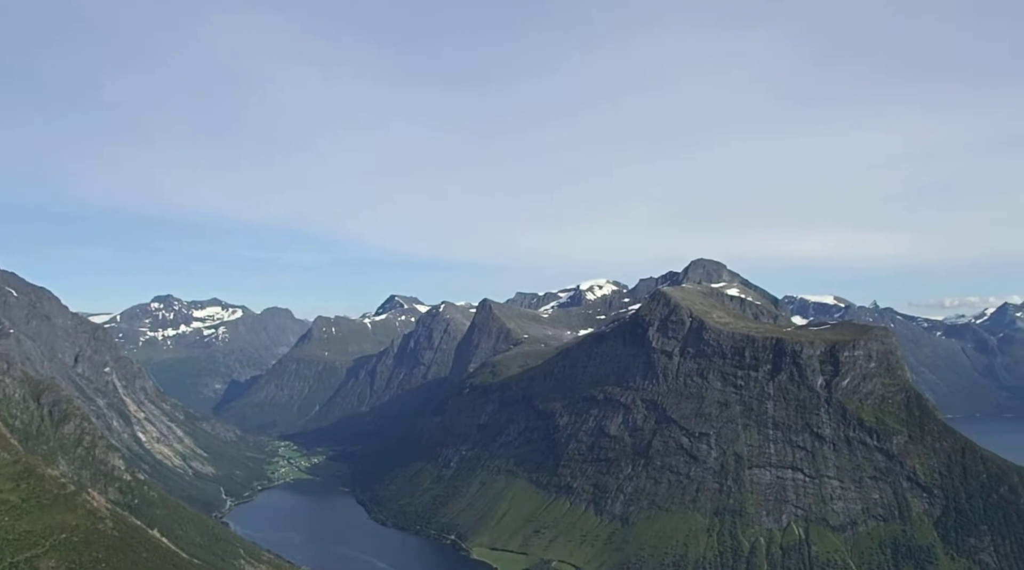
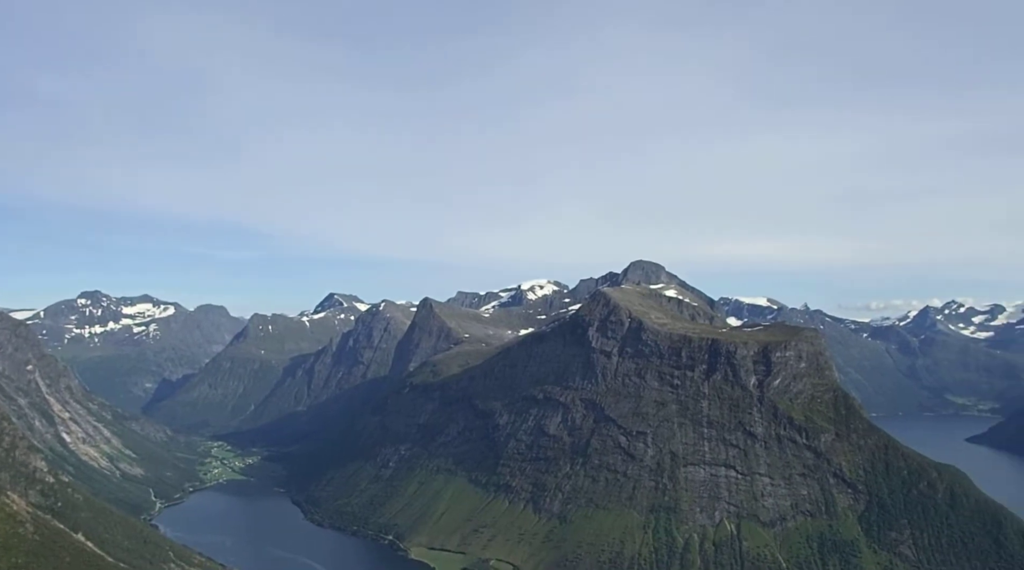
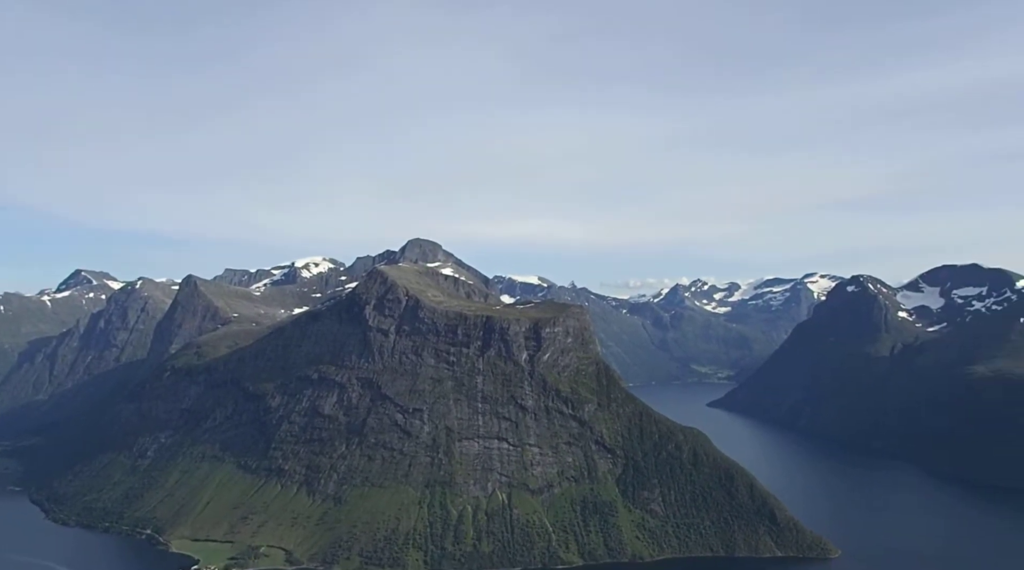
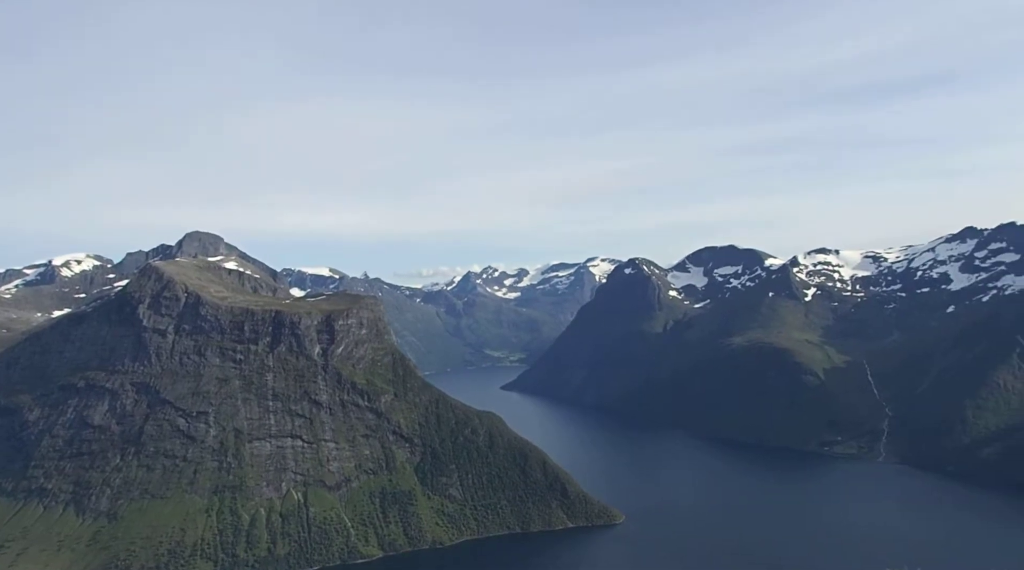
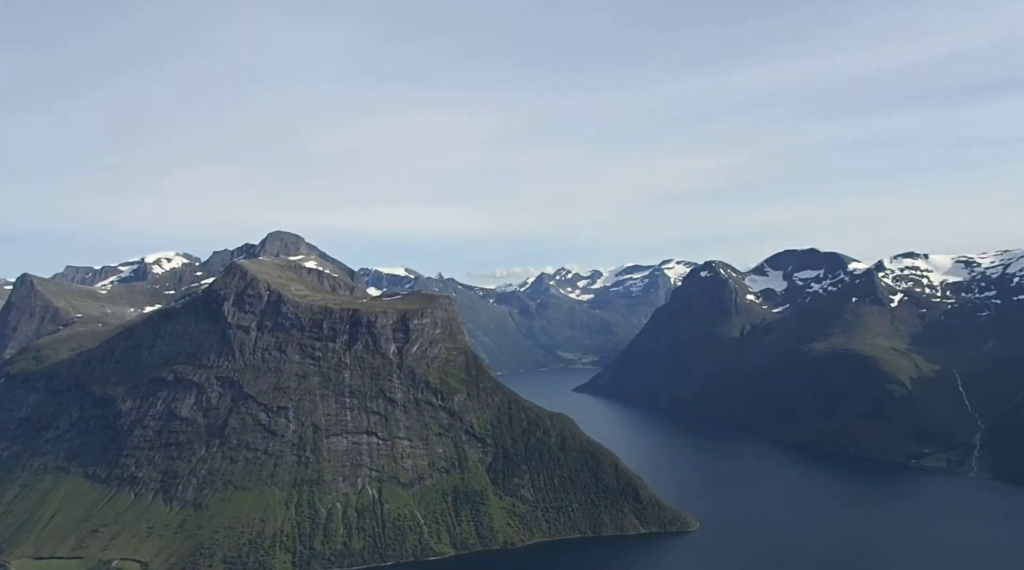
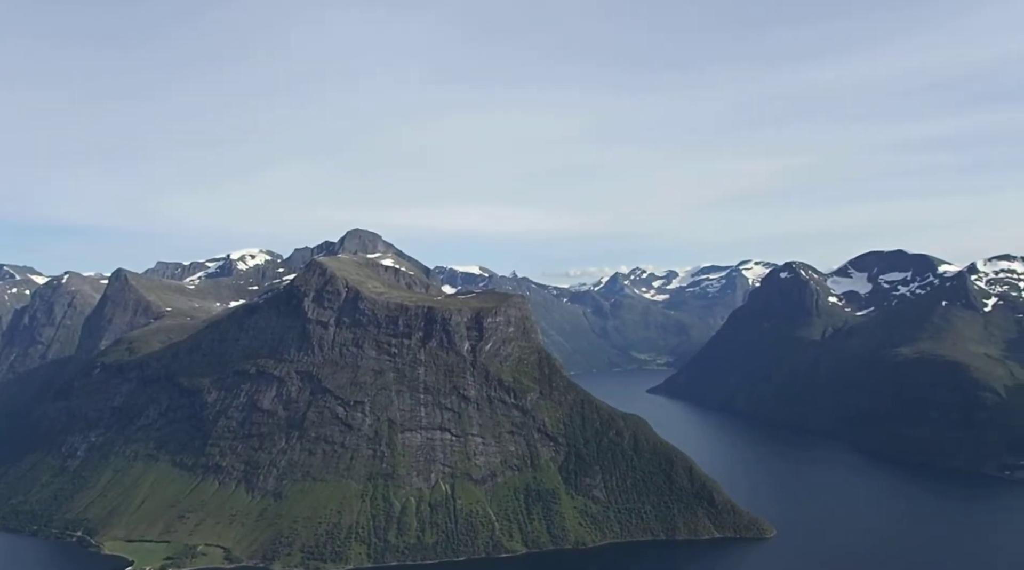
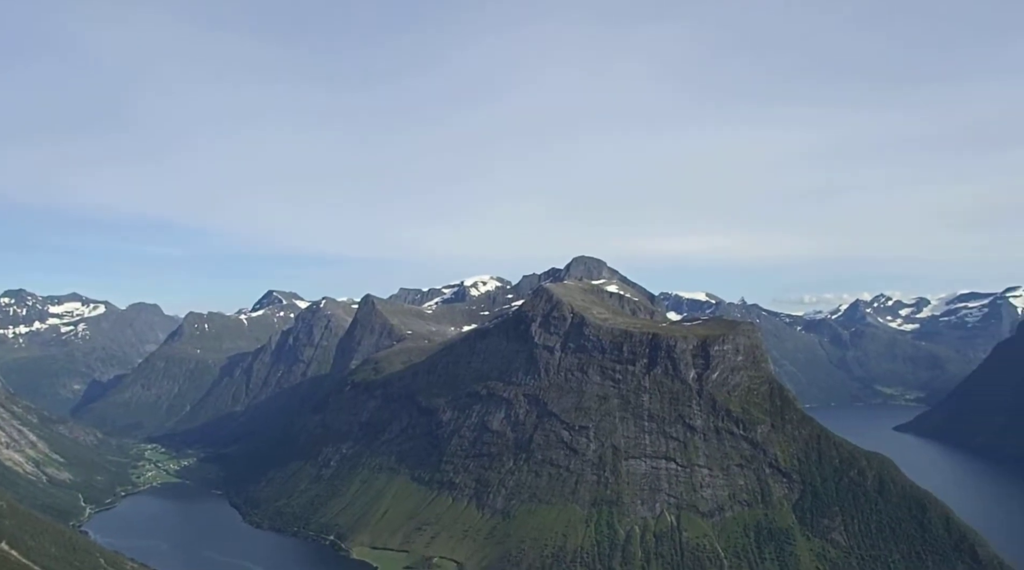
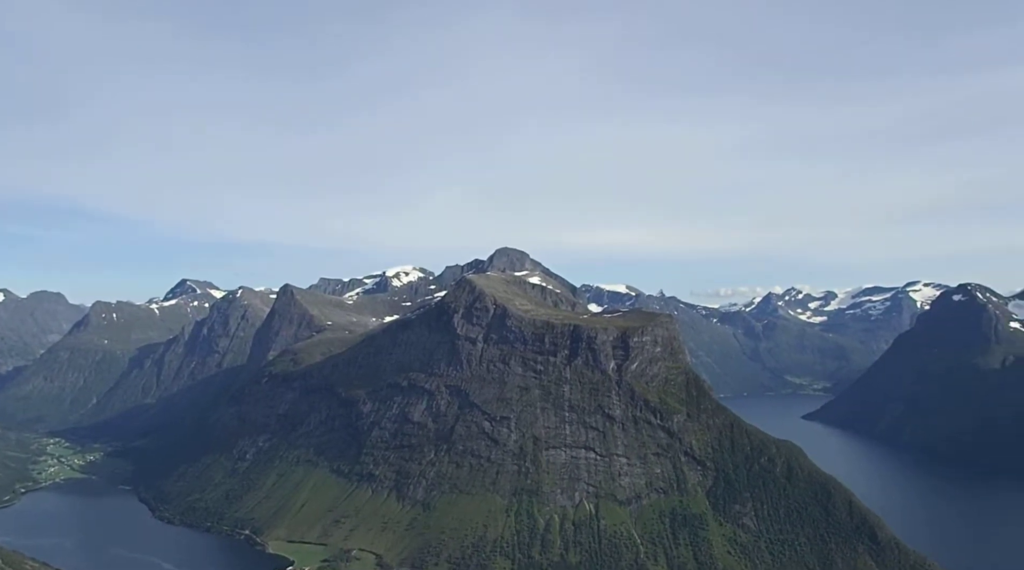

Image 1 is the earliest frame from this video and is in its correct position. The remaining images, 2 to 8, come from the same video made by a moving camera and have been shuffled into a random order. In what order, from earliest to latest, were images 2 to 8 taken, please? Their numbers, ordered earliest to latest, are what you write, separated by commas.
2, 7, 8, 3, 6, 5, 4
